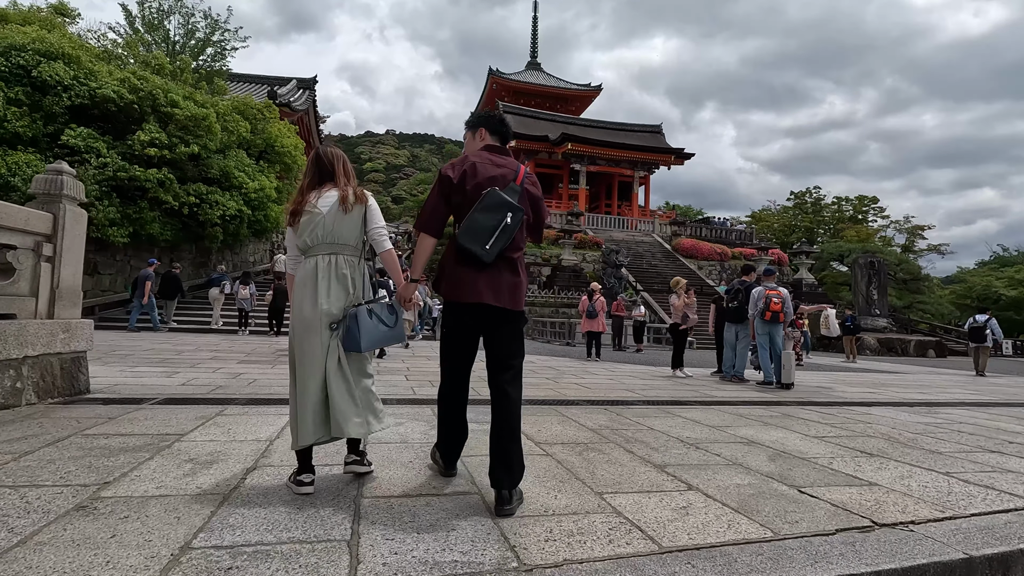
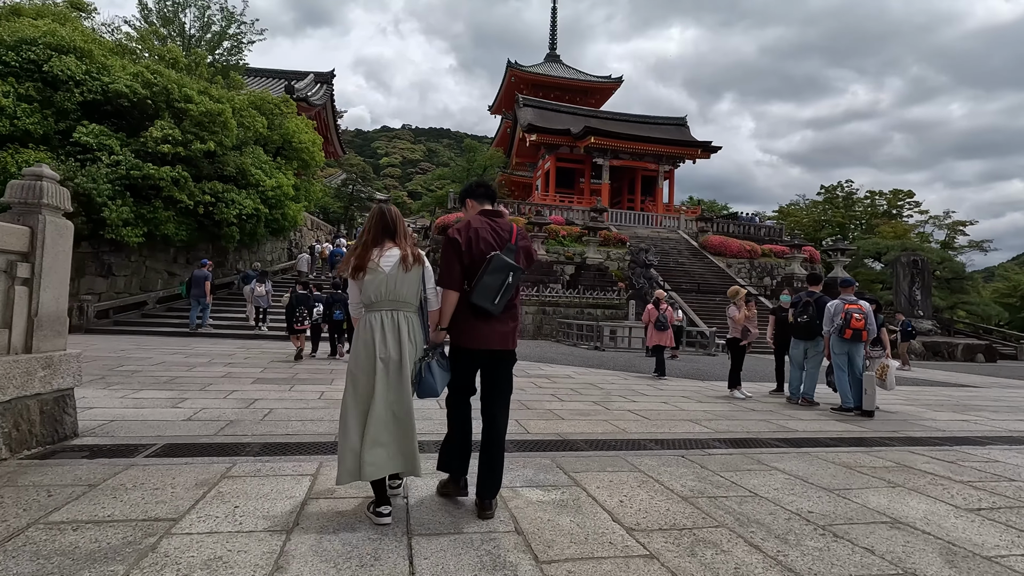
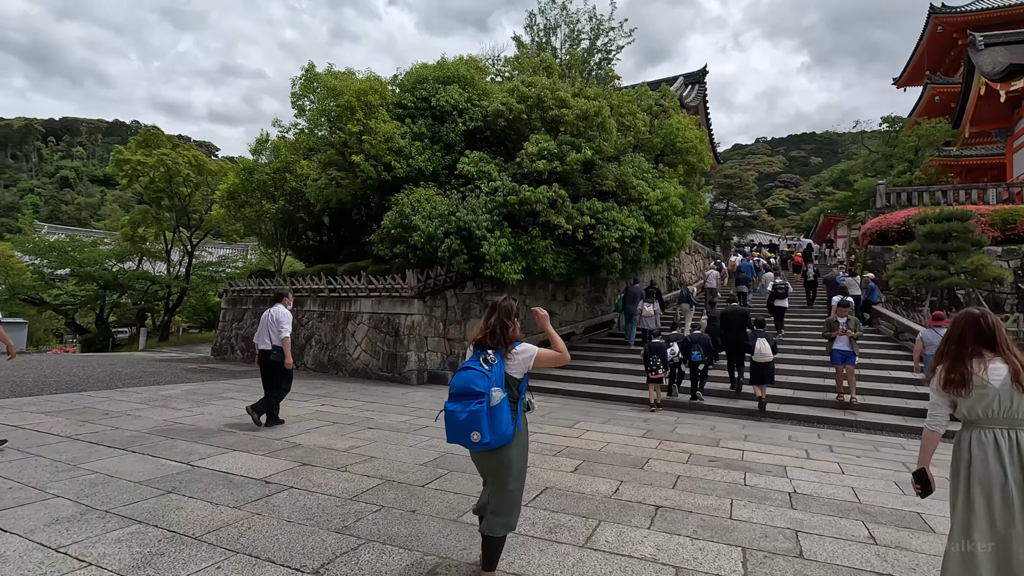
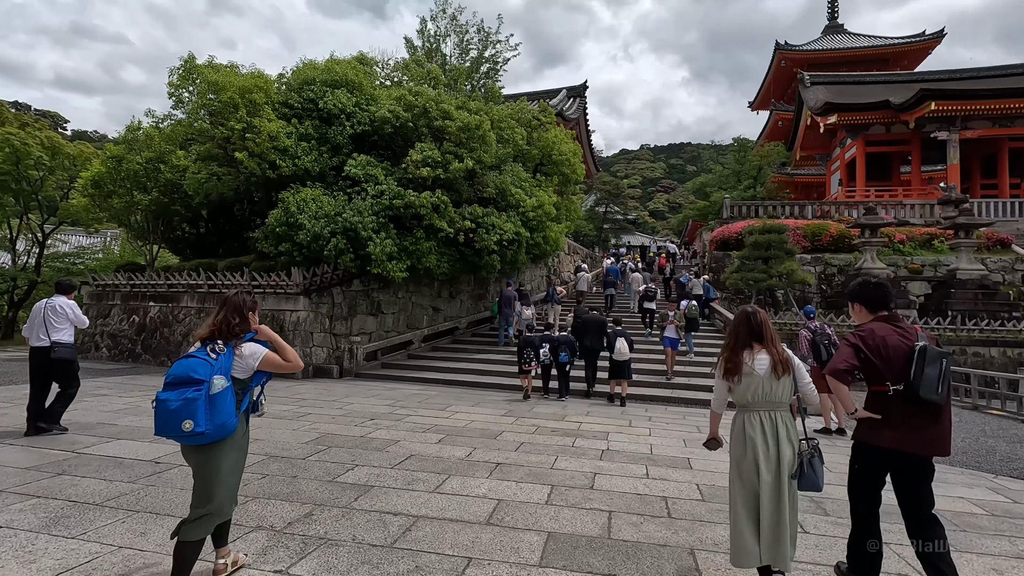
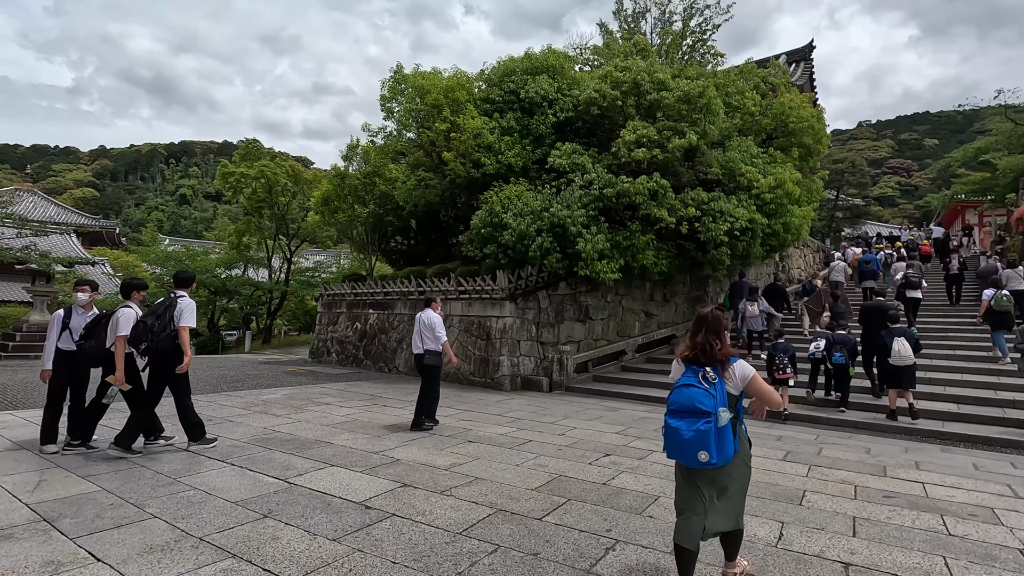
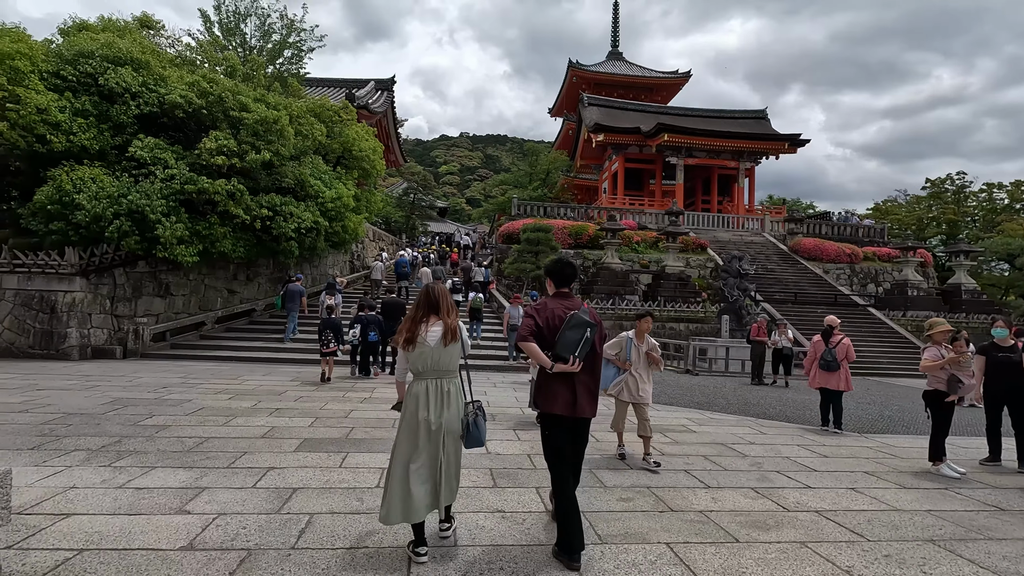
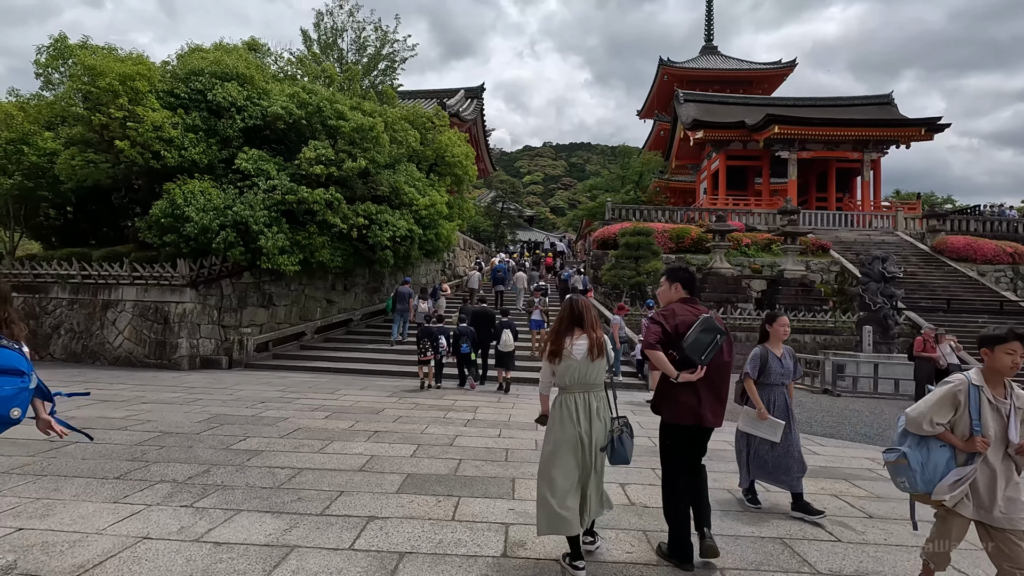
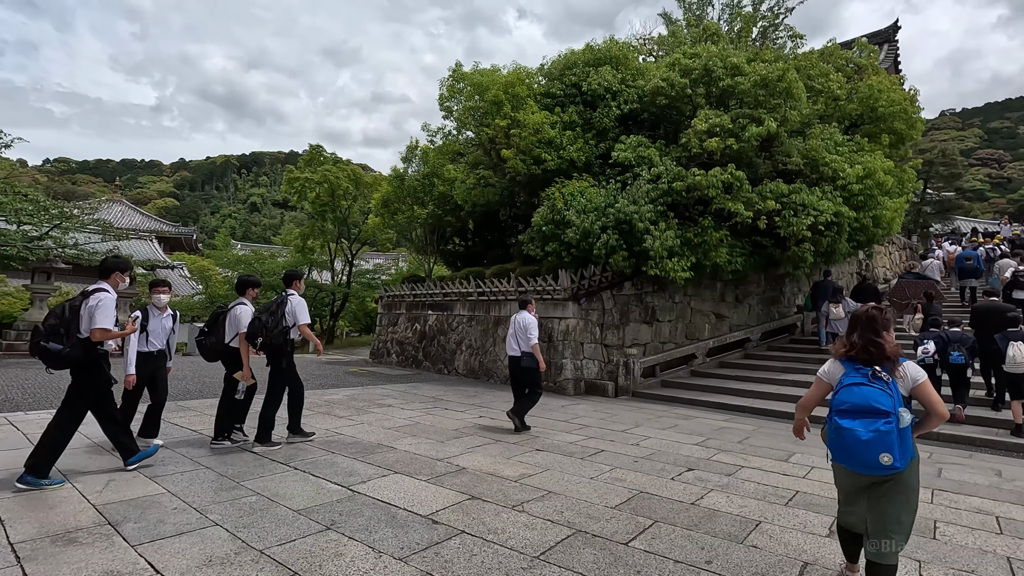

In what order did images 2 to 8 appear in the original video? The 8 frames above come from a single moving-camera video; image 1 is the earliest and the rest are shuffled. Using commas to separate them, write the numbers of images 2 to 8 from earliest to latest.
2, 6, 7, 4, 3, 5, 8
